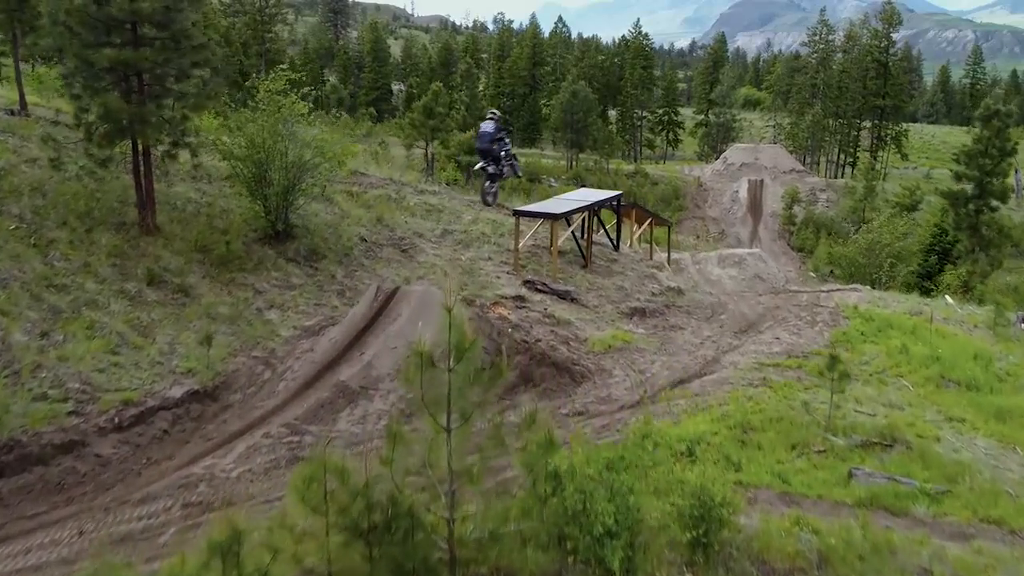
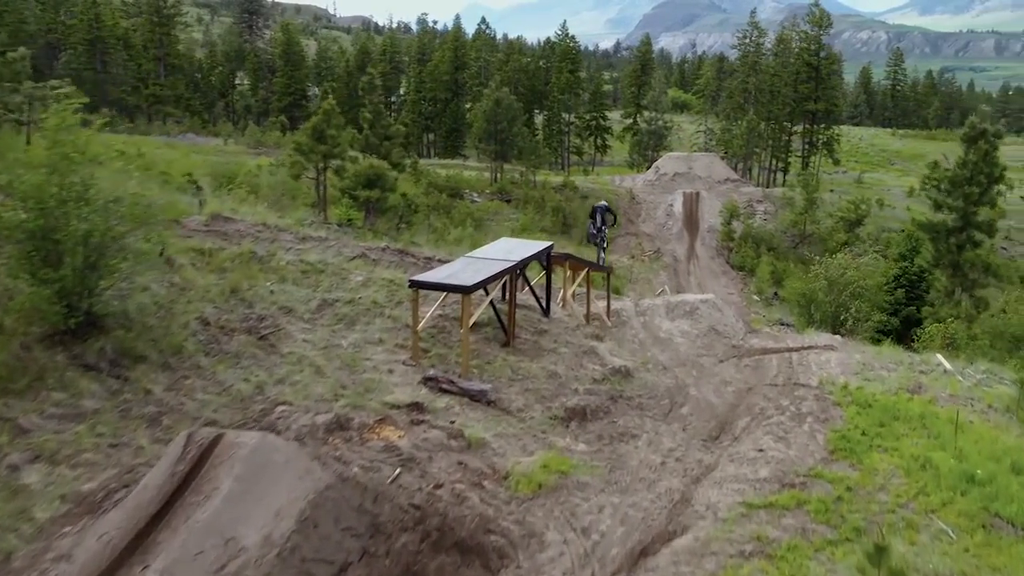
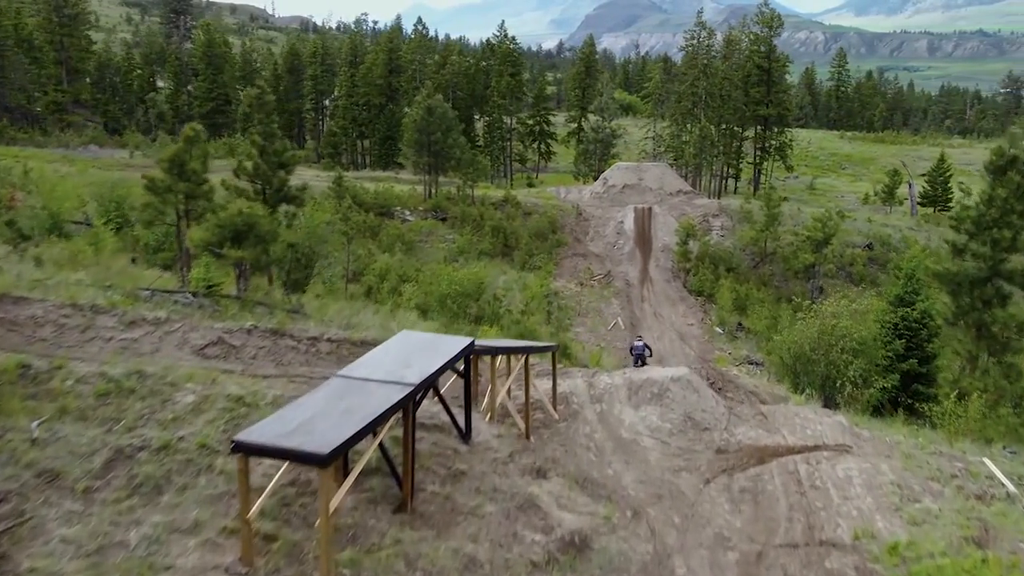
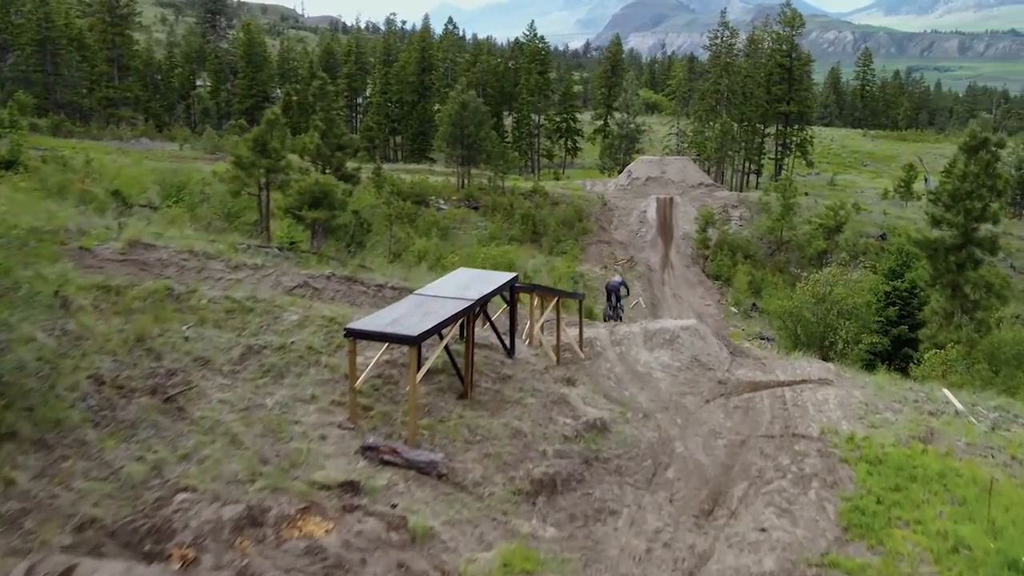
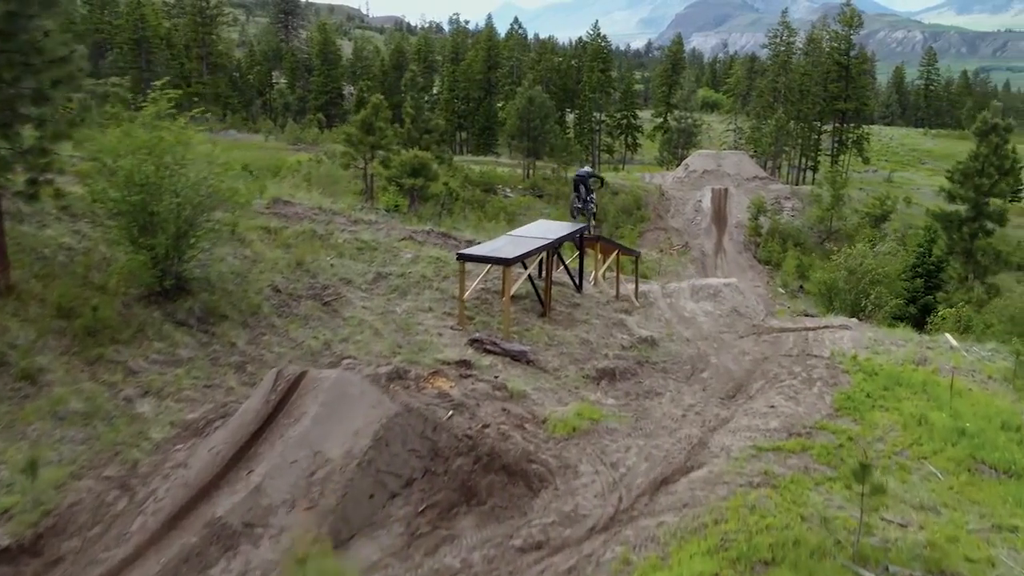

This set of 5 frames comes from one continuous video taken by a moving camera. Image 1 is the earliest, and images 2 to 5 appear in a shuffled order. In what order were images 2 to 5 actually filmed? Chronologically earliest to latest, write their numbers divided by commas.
5, 2, 4, 3
